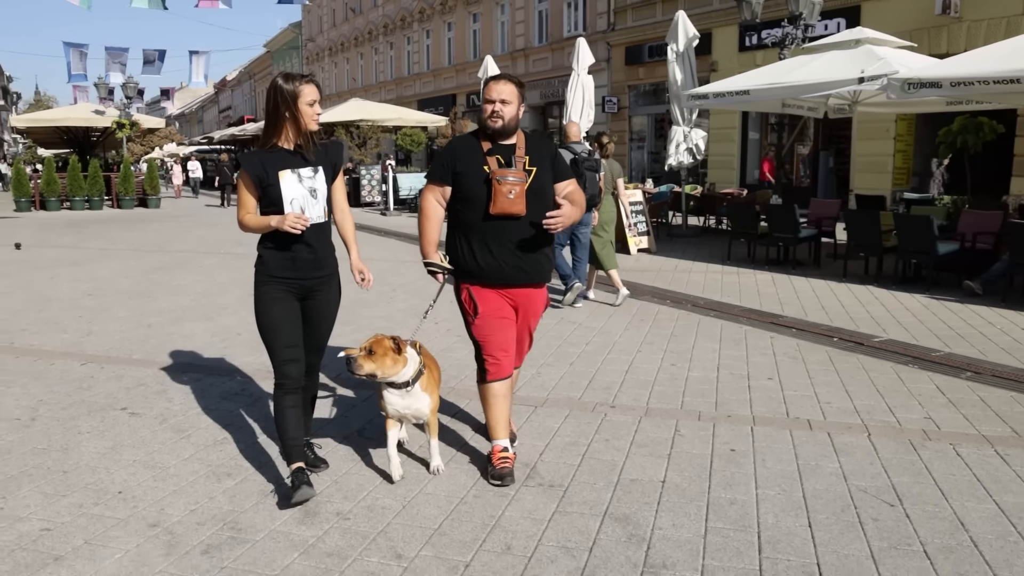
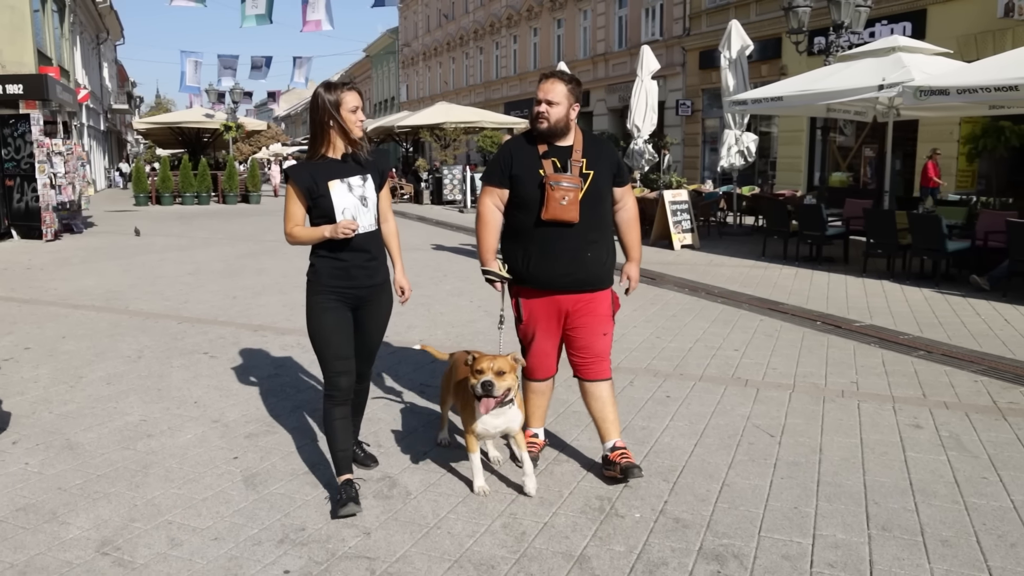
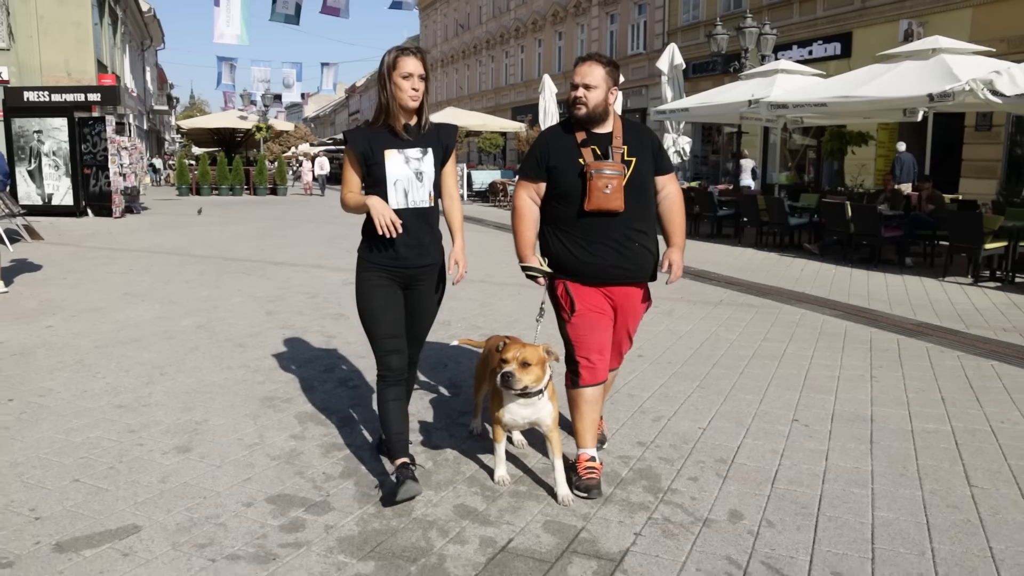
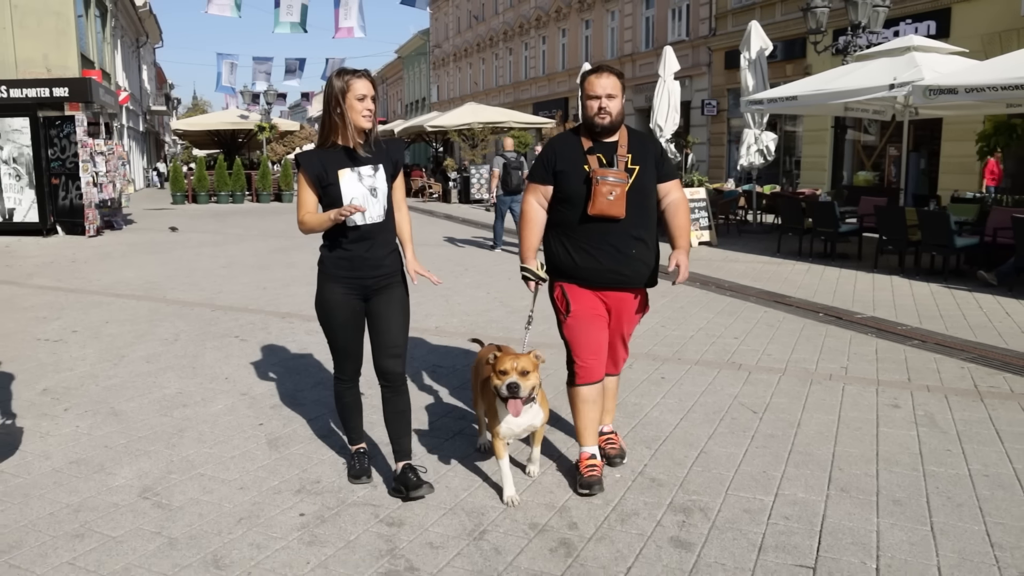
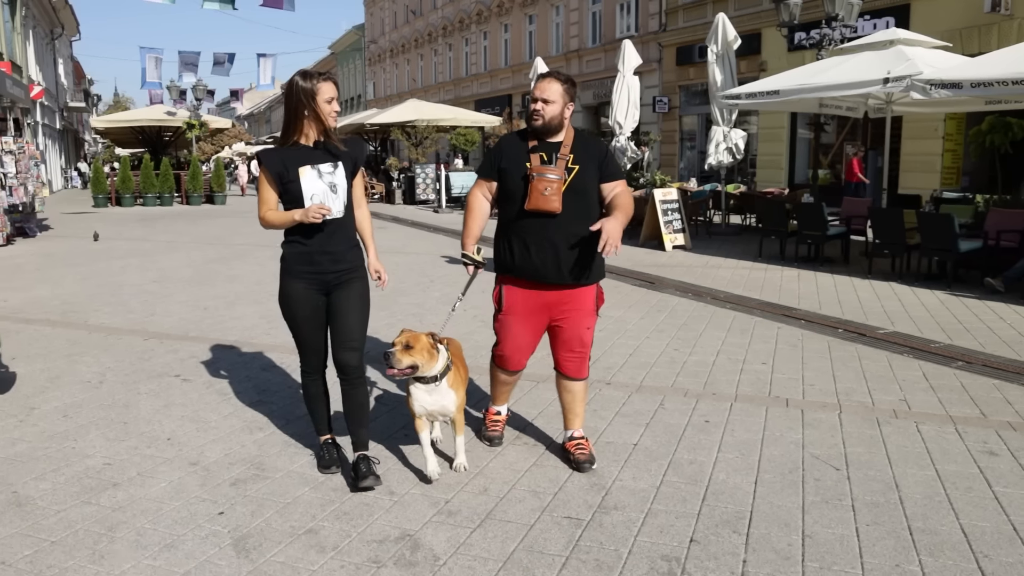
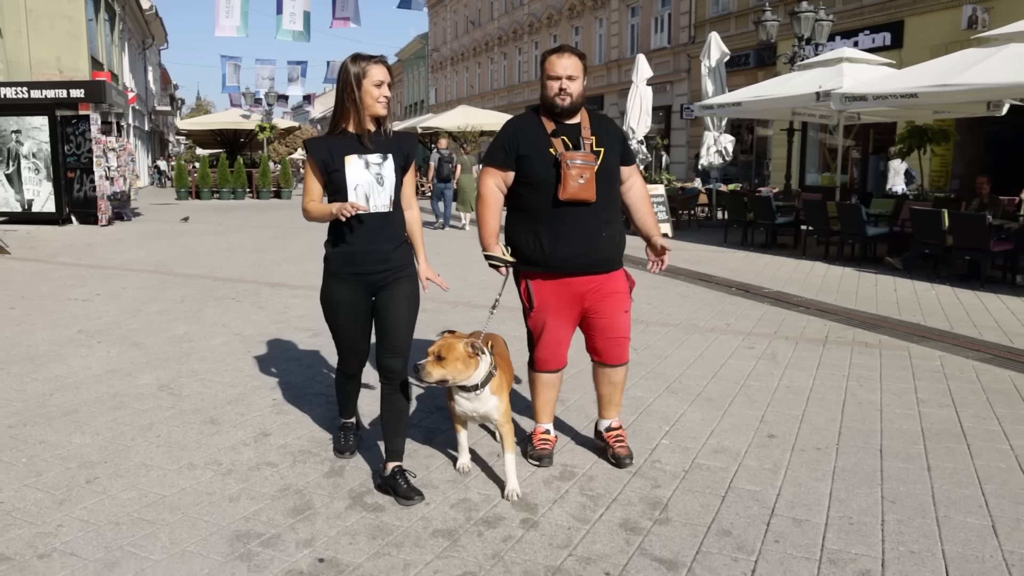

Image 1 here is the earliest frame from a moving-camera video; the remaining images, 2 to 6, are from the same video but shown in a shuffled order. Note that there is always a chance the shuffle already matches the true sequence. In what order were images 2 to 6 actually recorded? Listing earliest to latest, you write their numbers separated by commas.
5, 2, 4, 6, 3
